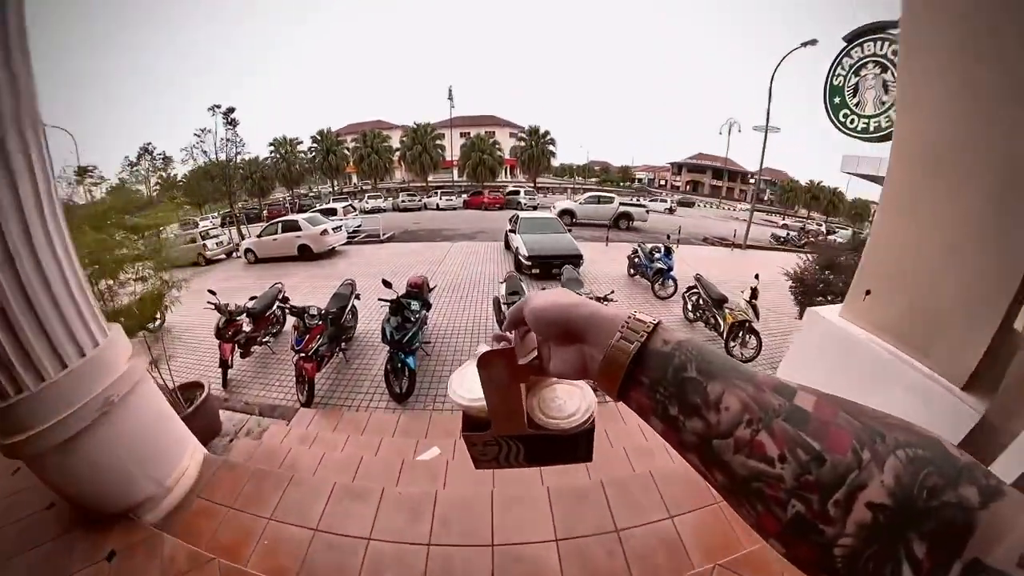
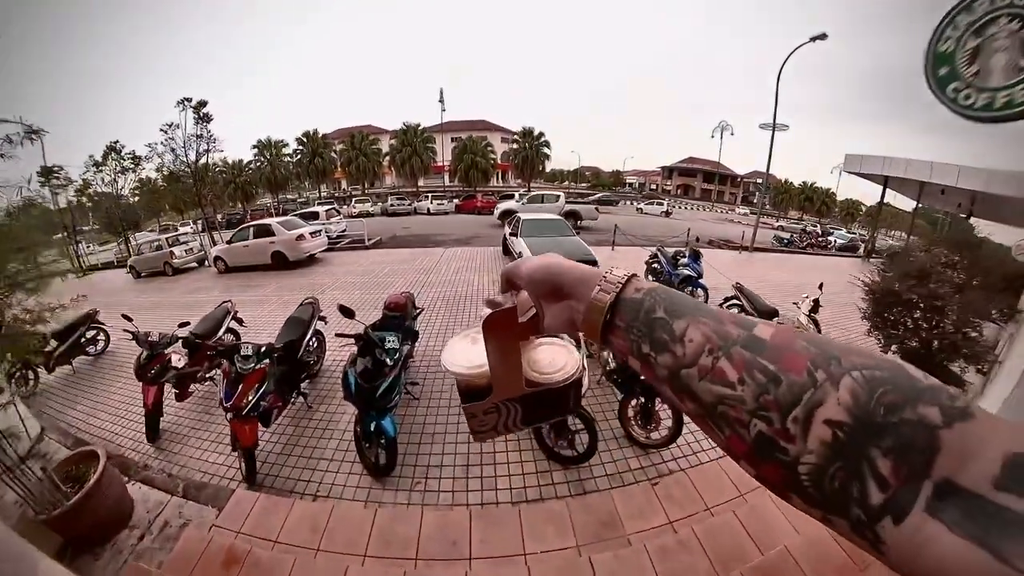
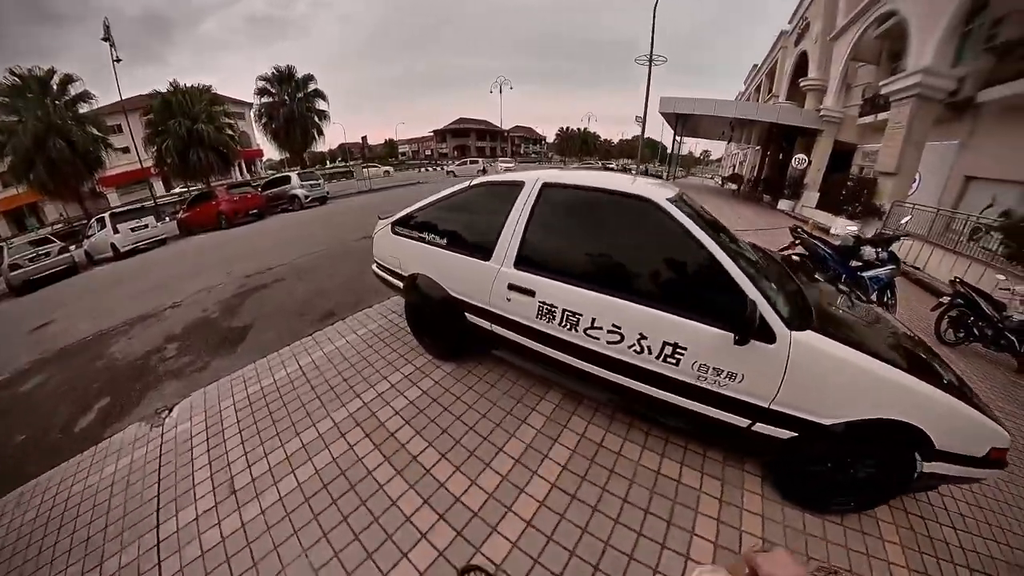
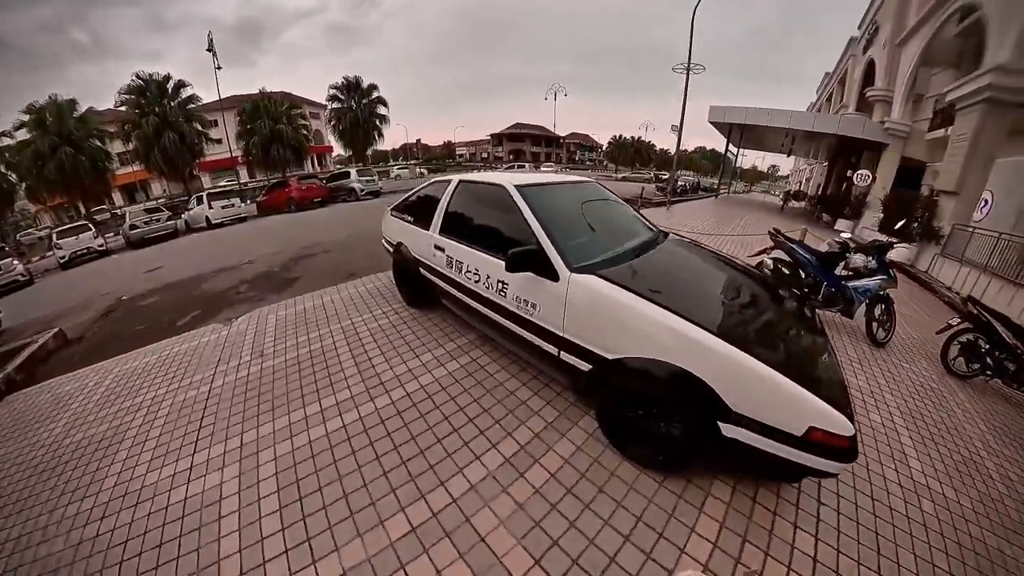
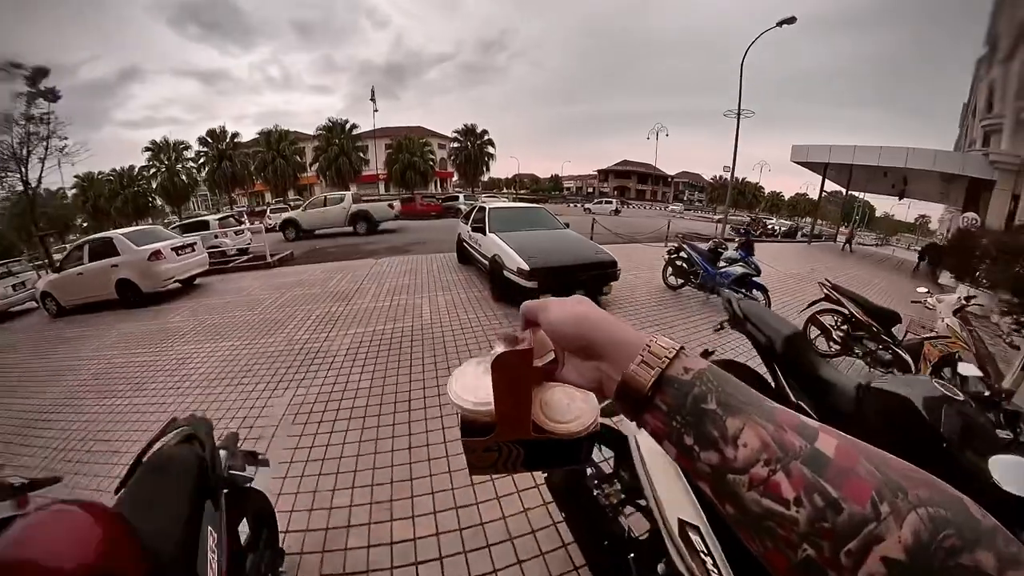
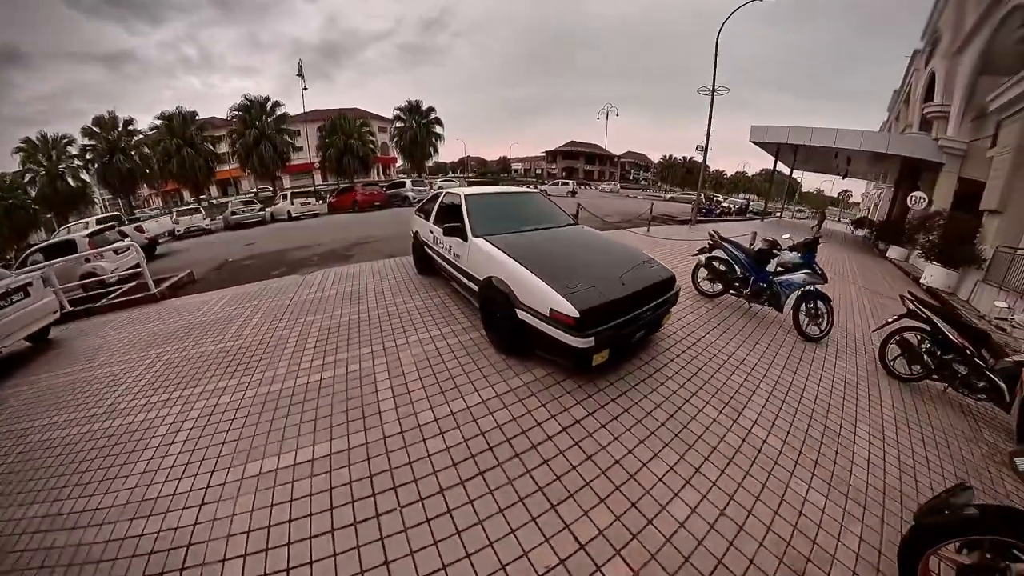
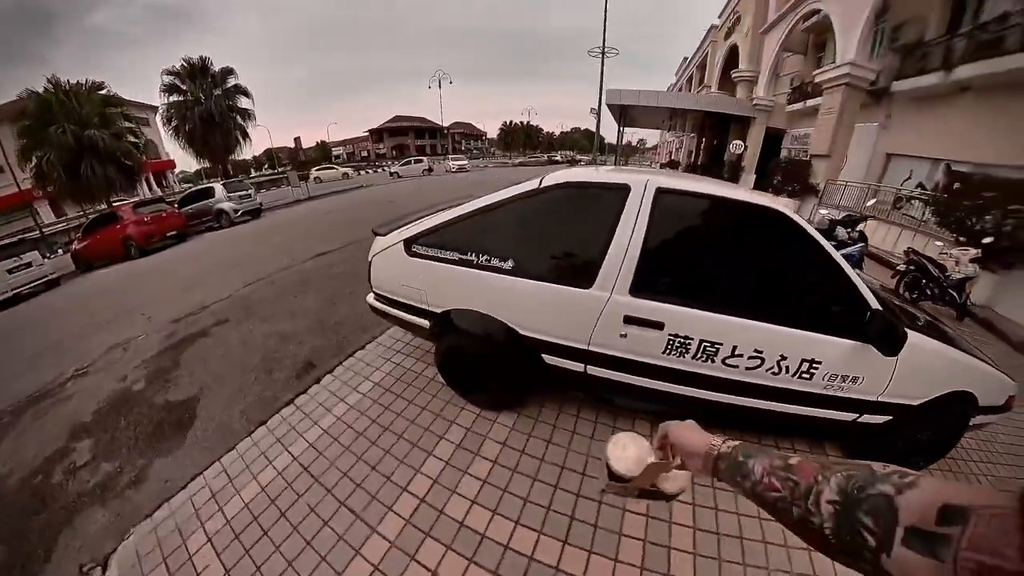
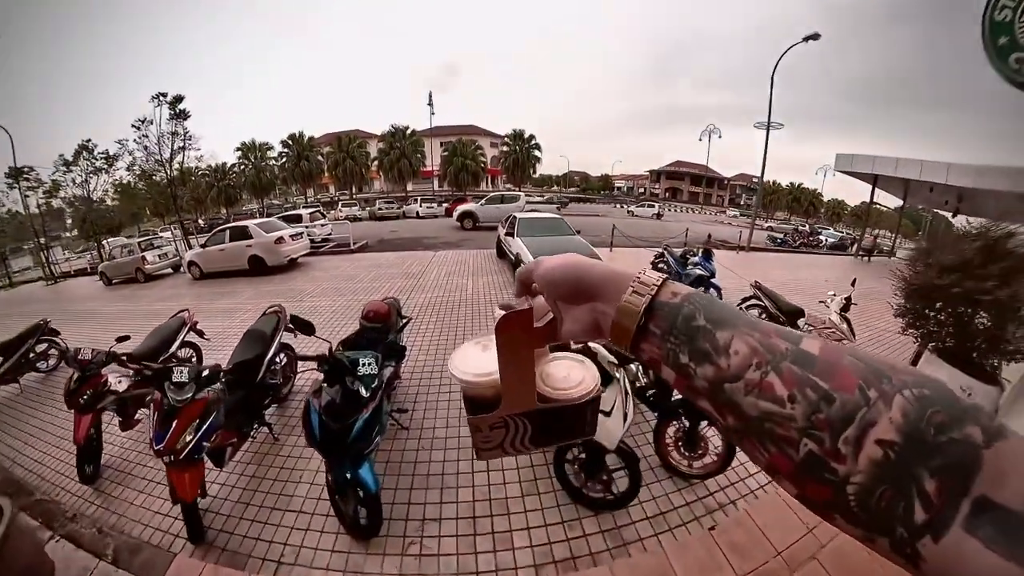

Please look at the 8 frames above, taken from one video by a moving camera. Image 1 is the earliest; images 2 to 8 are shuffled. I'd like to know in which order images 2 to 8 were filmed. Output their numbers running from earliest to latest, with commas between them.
2, 8, 5, 6, 4, 3, 7
